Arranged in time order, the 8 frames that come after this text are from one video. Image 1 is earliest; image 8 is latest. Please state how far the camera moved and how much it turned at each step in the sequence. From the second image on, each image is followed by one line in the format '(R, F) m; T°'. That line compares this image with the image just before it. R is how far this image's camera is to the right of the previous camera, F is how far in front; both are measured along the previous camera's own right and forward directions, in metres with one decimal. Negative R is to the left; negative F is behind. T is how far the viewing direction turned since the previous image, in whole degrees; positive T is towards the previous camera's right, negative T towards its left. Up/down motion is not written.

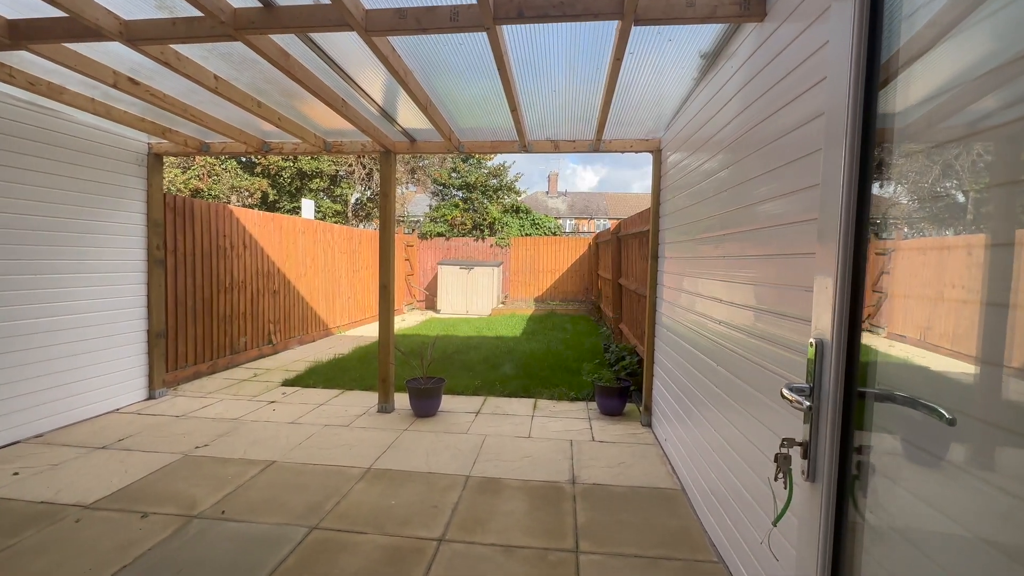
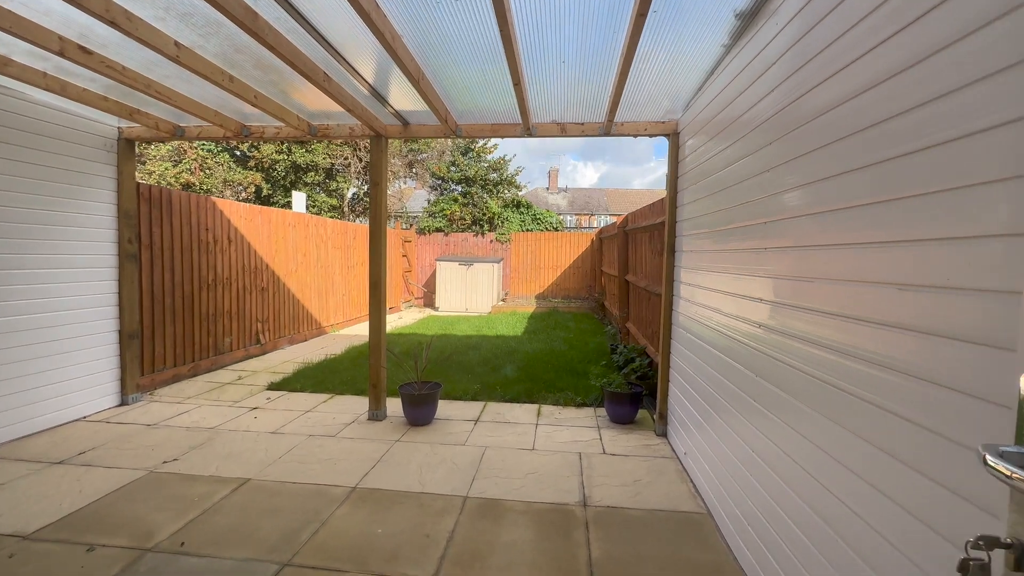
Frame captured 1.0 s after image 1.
(0.0, +0.3) m; 0°
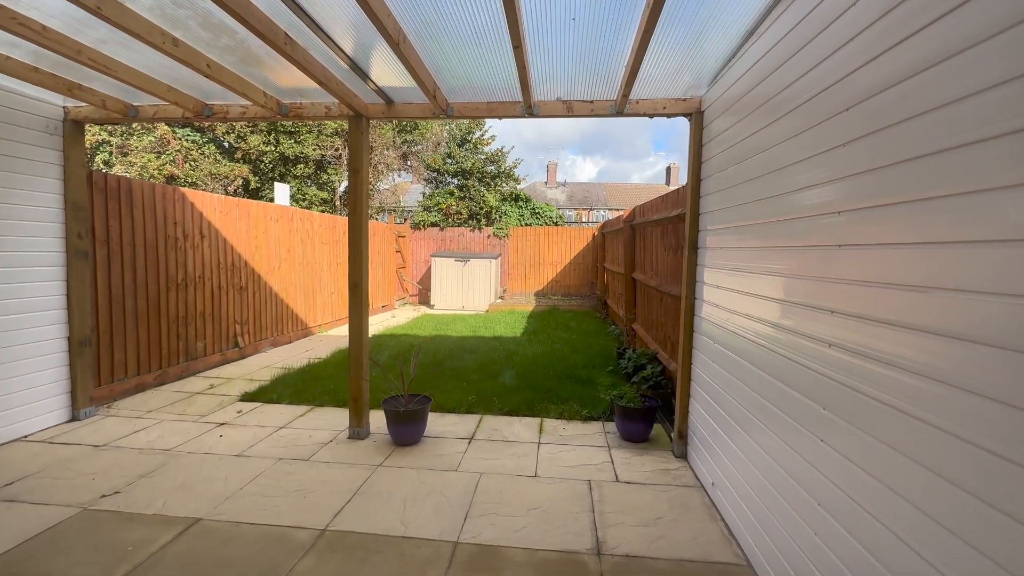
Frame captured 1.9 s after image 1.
(0.0, +0.4) m; 0°
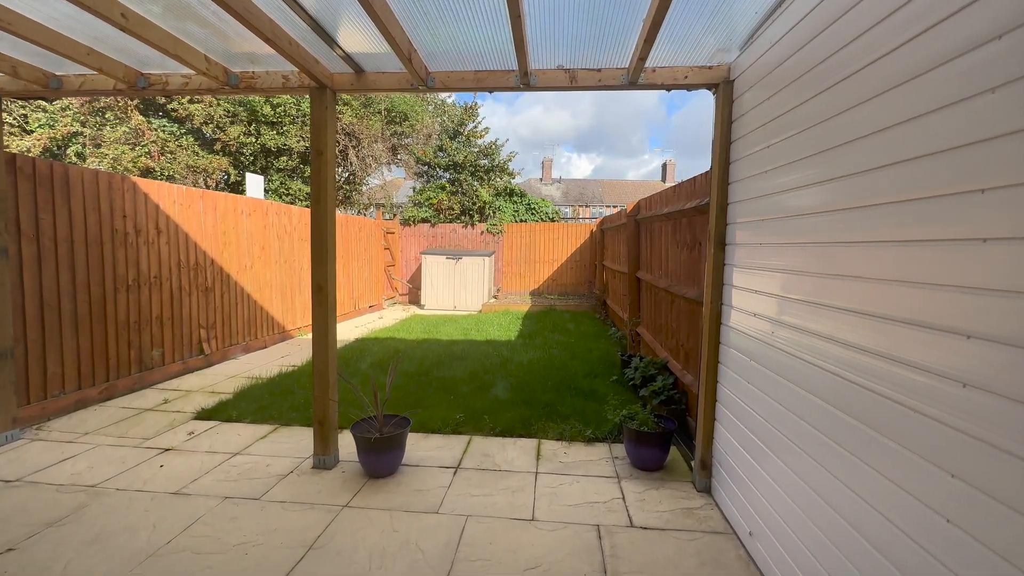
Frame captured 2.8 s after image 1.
(0.0, +0.5) m; +1°
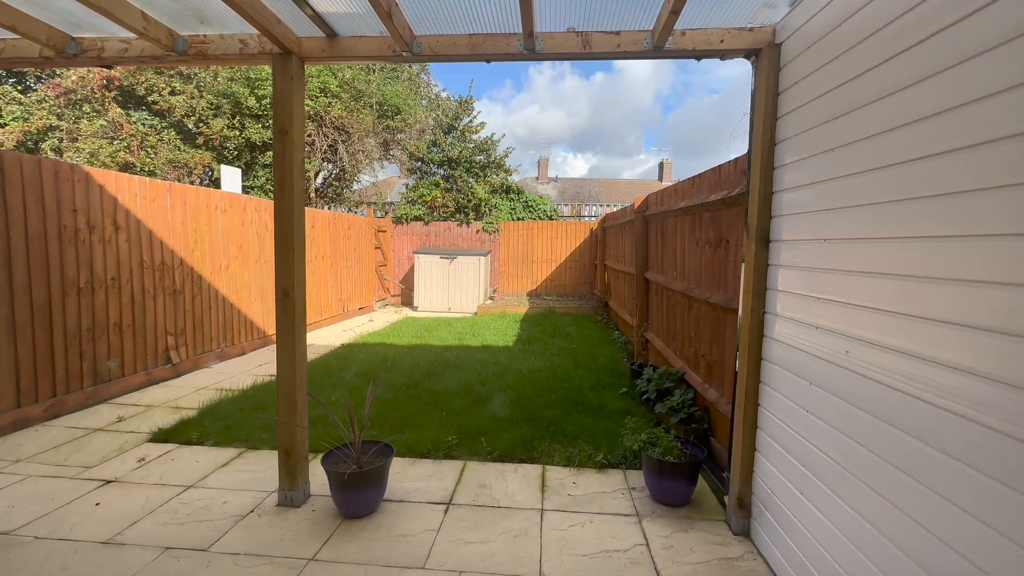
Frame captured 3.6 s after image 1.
(0.0, +0.4) m; +1°
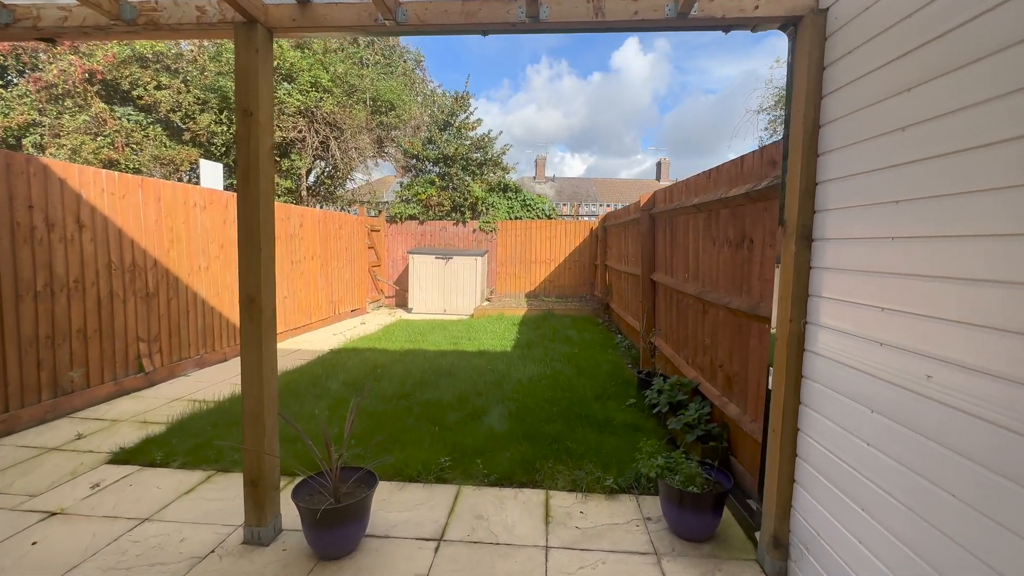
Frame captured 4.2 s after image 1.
(0.0, +0.3) m; 0°
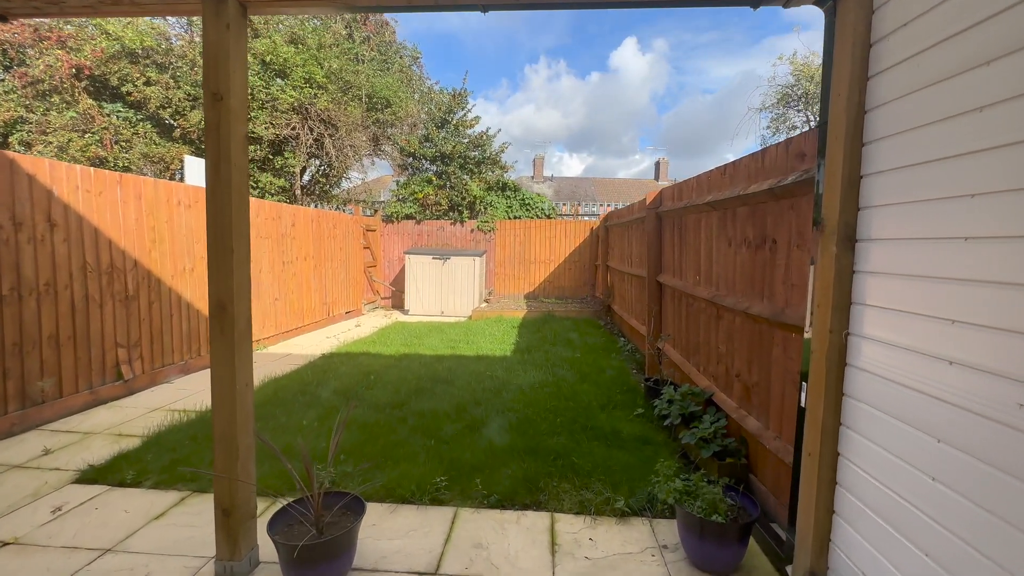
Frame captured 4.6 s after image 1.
(0.0, +0.2) m; 0°
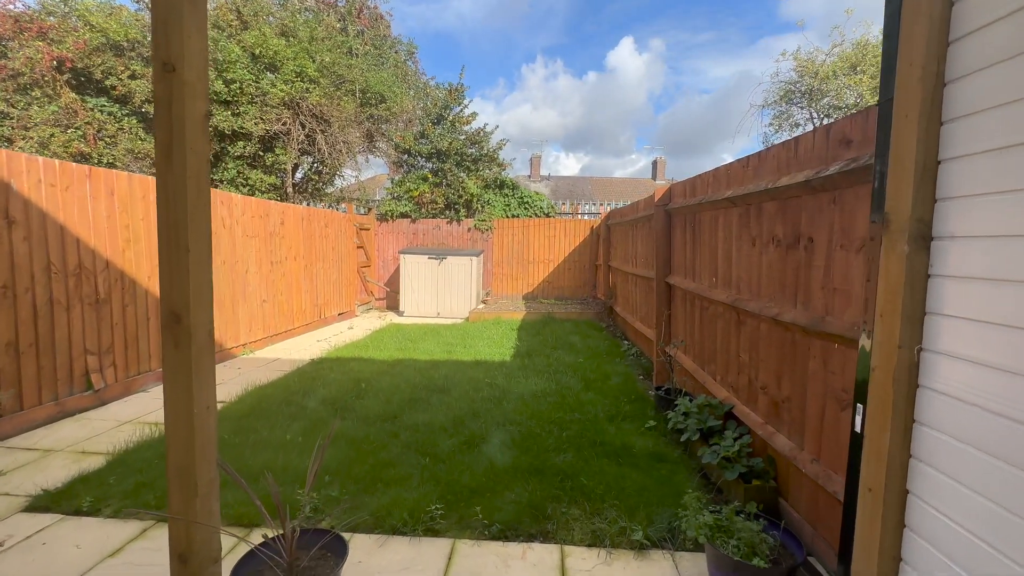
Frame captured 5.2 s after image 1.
(0.0, +0.3) m; 0°
